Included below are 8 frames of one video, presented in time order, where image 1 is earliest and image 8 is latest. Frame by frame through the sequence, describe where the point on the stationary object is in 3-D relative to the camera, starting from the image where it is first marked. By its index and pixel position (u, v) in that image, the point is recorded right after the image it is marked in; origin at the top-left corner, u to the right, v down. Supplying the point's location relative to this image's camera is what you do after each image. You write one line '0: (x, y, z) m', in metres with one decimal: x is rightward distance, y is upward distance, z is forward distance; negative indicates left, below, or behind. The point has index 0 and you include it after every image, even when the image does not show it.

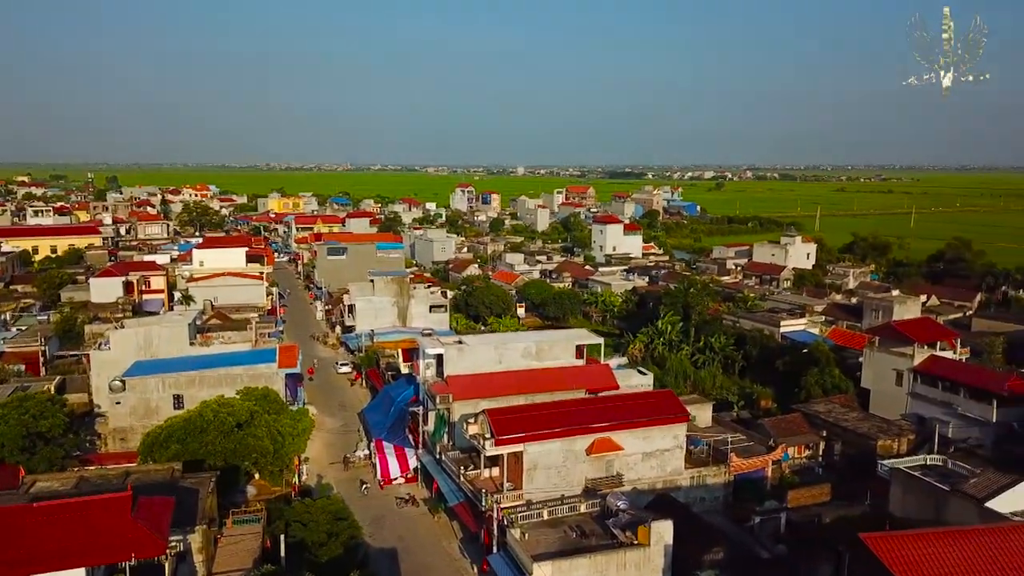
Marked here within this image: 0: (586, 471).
0: (+1.7, -4.1, +18.4) m
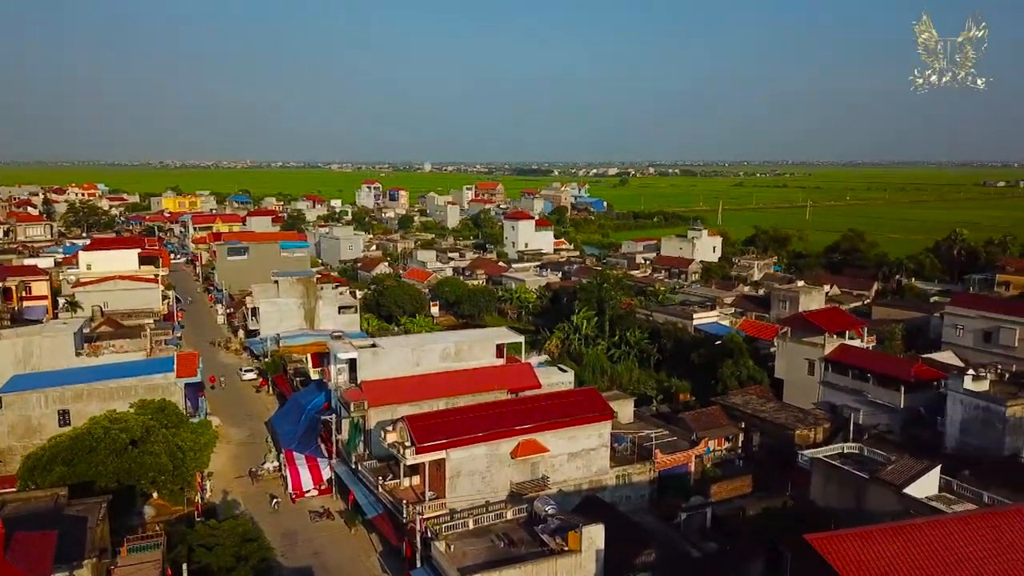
0: (0.0, -4.1, +17.8) m
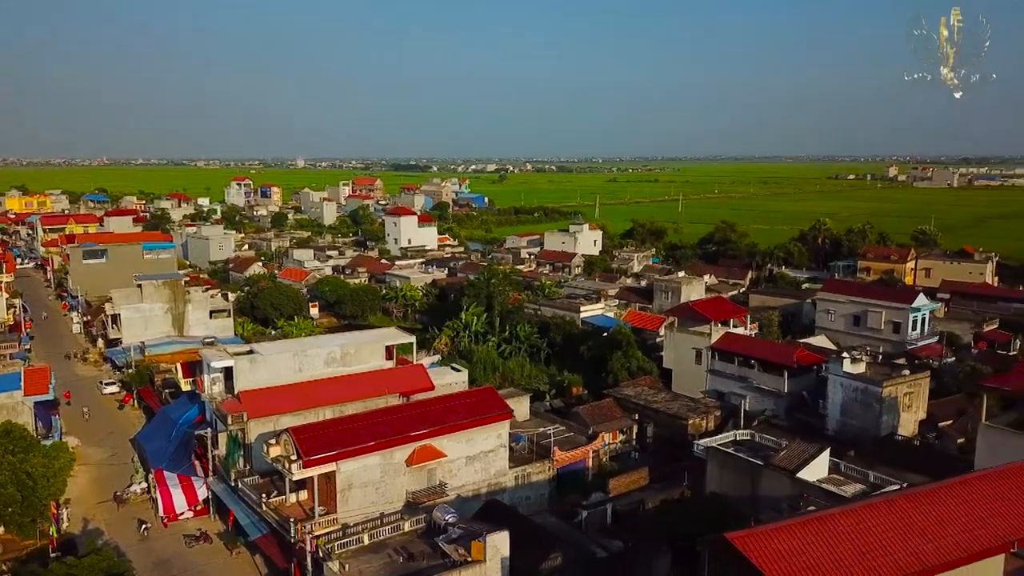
0: (-2.2, -4.0, +16.8) m
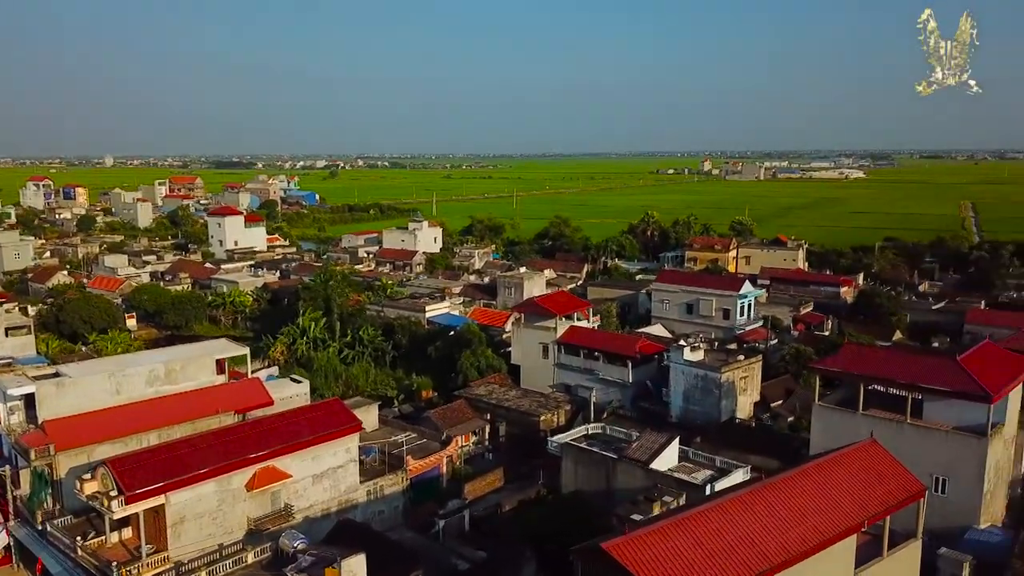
0: (-5.0, -4.2, +15.3) m
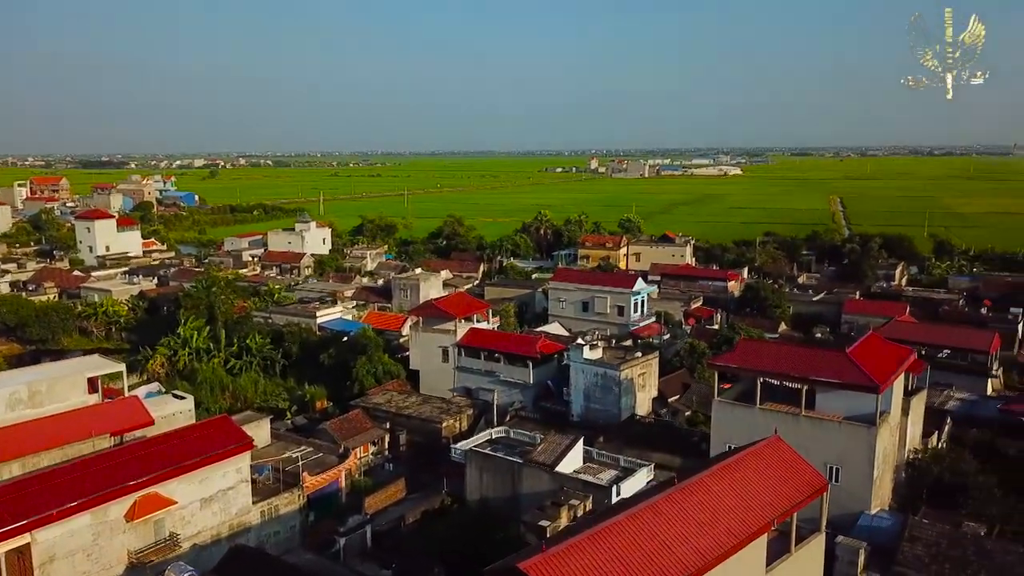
0: (-6.6, -4.4, +14.1) m
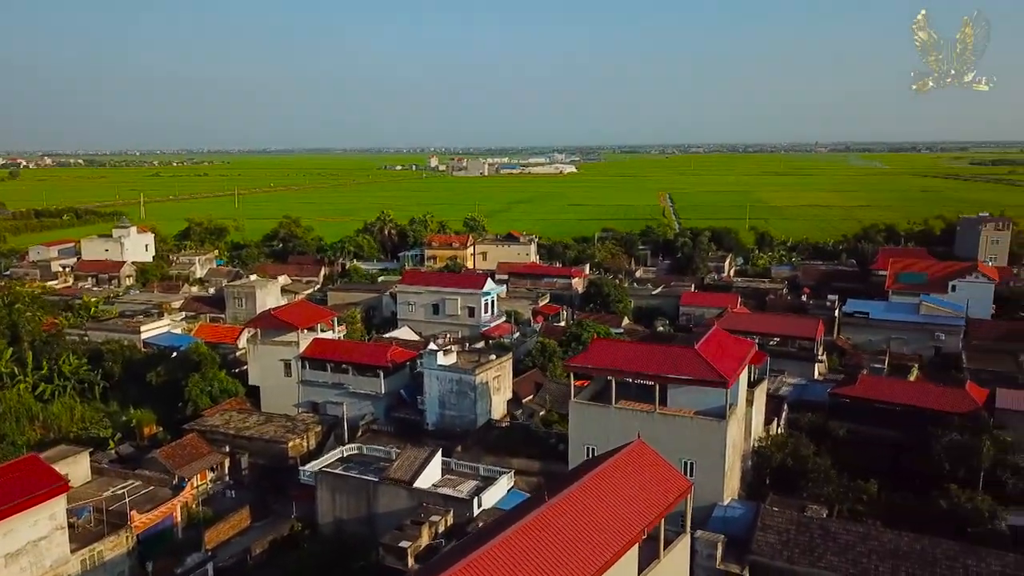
0: (-8.8, -4.8, +11.9) m
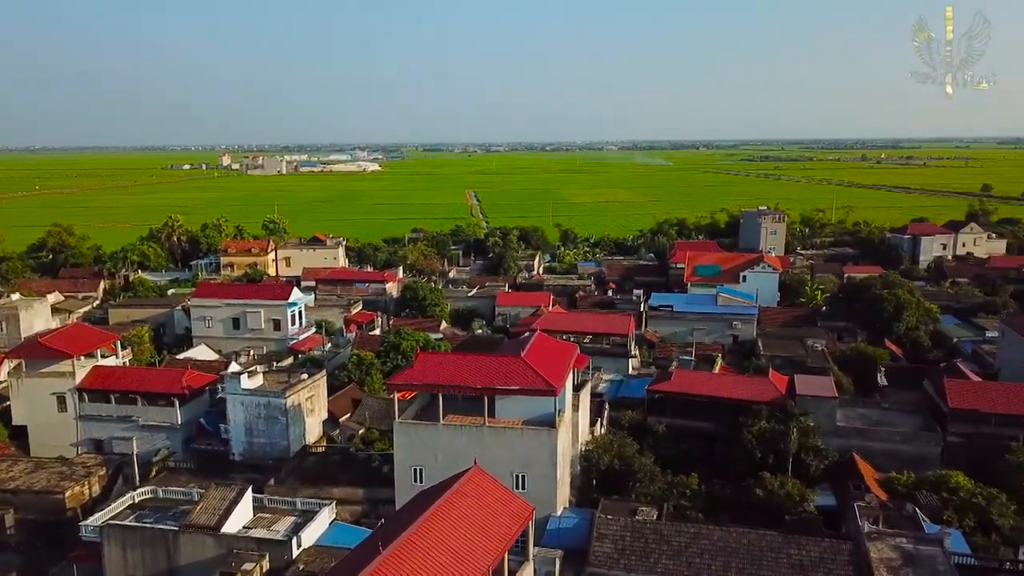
0: (-10.7, -5.4, +8.6) m
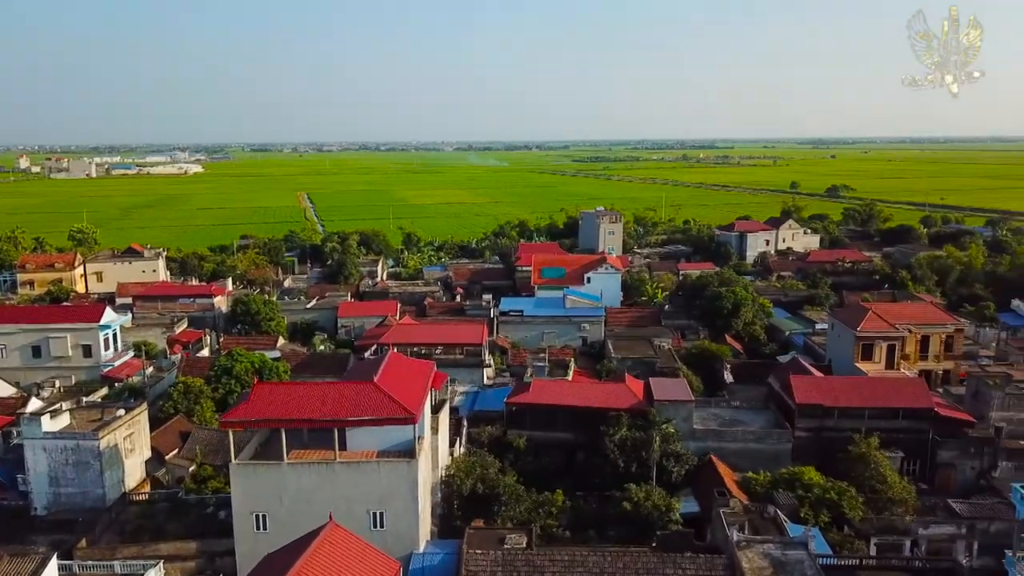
0: (-11.6, -6.1, +5.2) m
